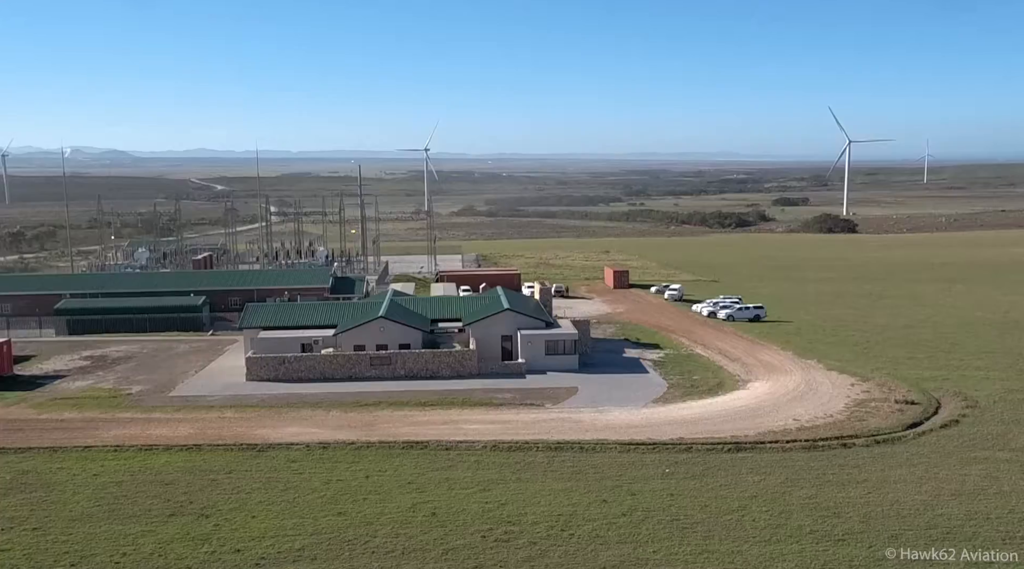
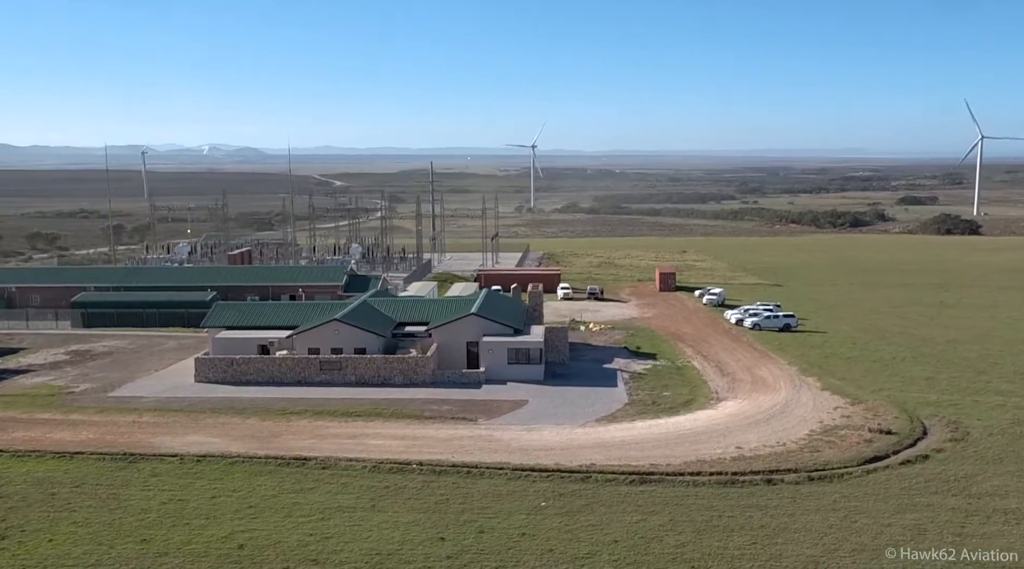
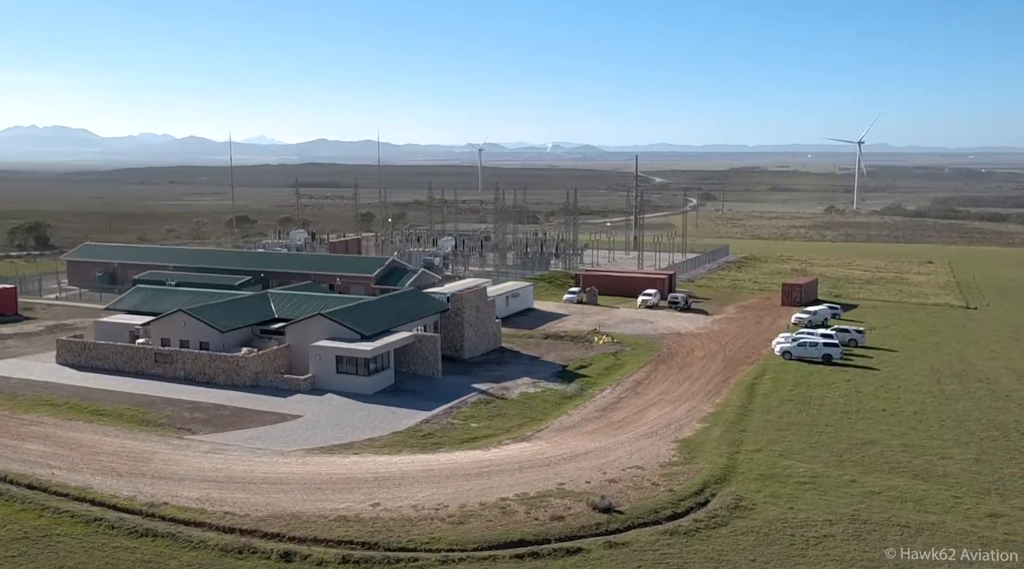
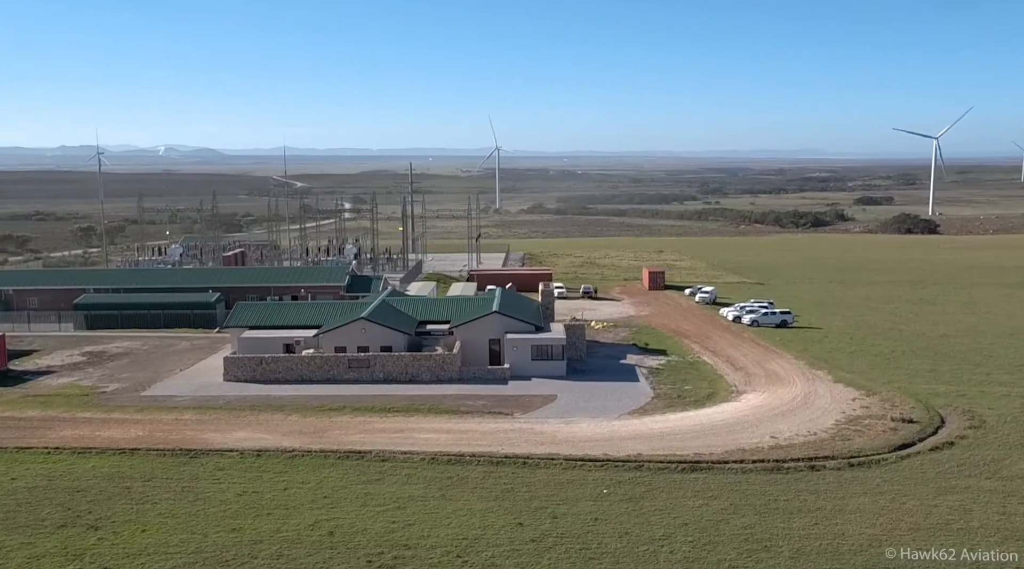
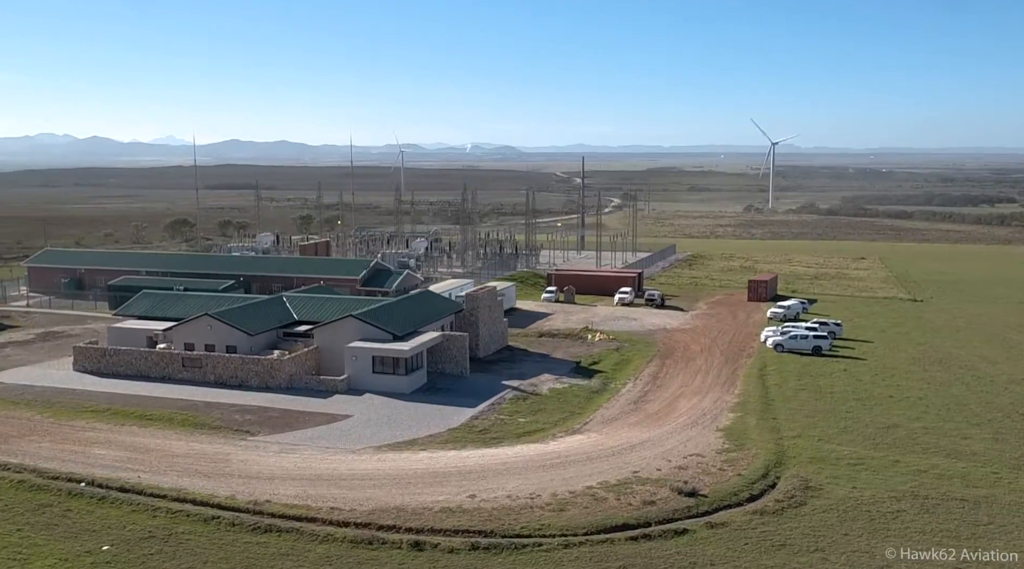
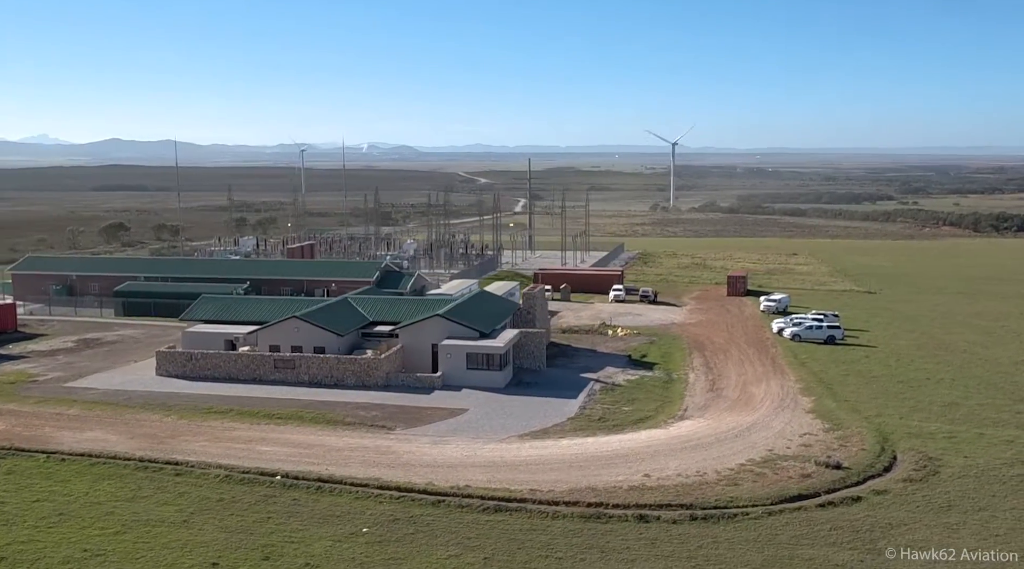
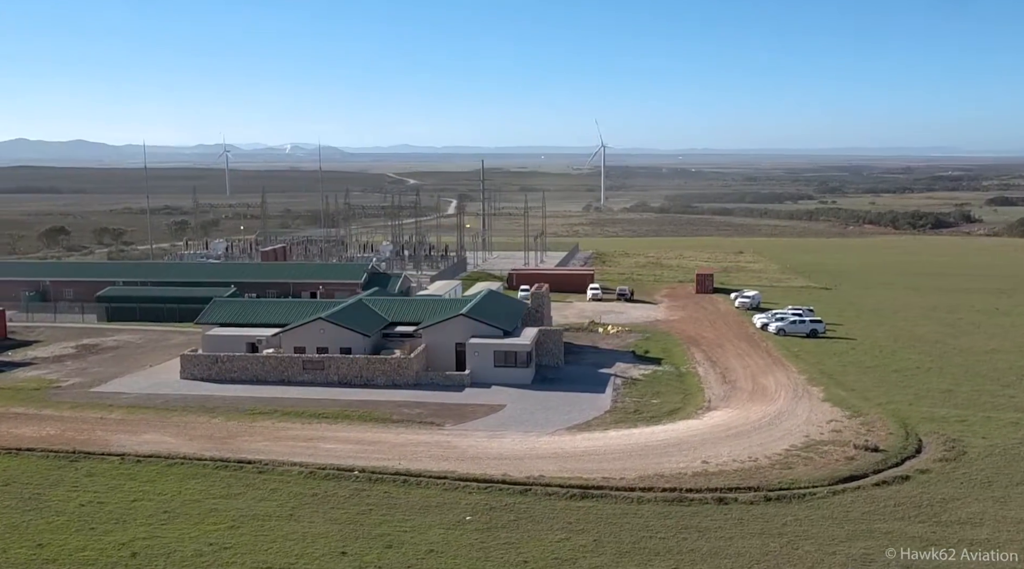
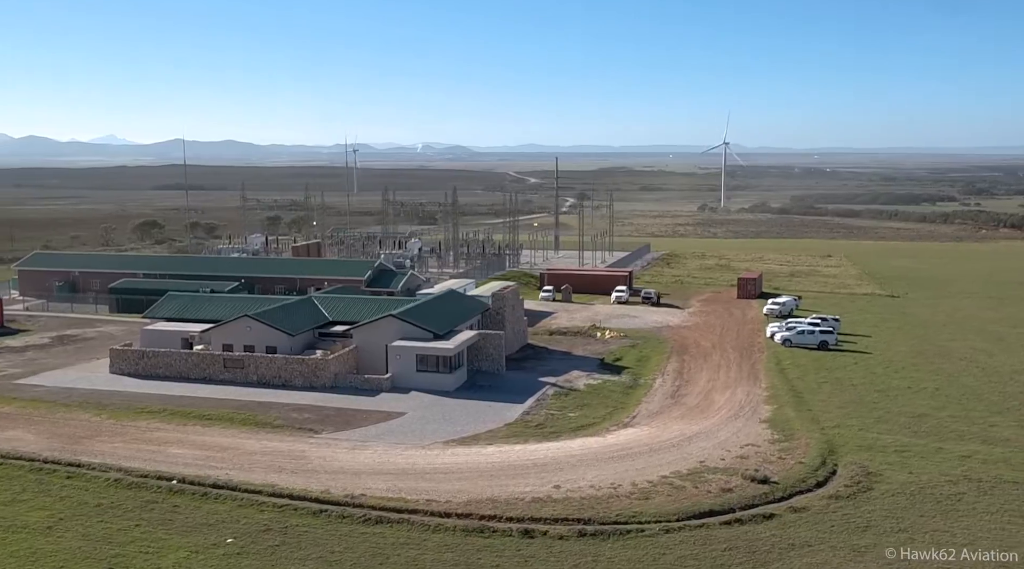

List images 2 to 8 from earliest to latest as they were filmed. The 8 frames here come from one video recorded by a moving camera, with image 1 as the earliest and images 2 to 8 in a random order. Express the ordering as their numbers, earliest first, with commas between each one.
4, 2, 7, 6, 8, 5, 3
